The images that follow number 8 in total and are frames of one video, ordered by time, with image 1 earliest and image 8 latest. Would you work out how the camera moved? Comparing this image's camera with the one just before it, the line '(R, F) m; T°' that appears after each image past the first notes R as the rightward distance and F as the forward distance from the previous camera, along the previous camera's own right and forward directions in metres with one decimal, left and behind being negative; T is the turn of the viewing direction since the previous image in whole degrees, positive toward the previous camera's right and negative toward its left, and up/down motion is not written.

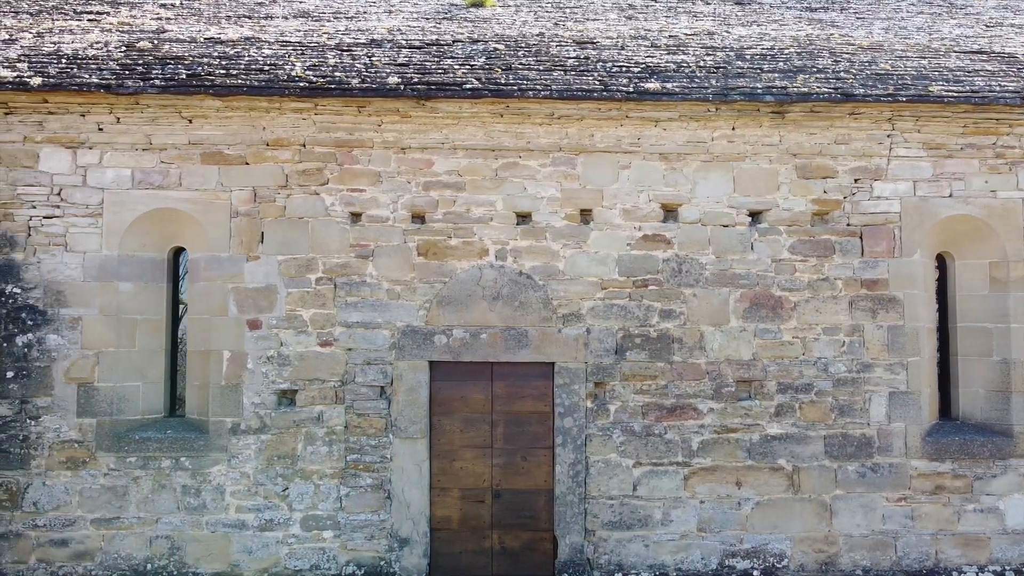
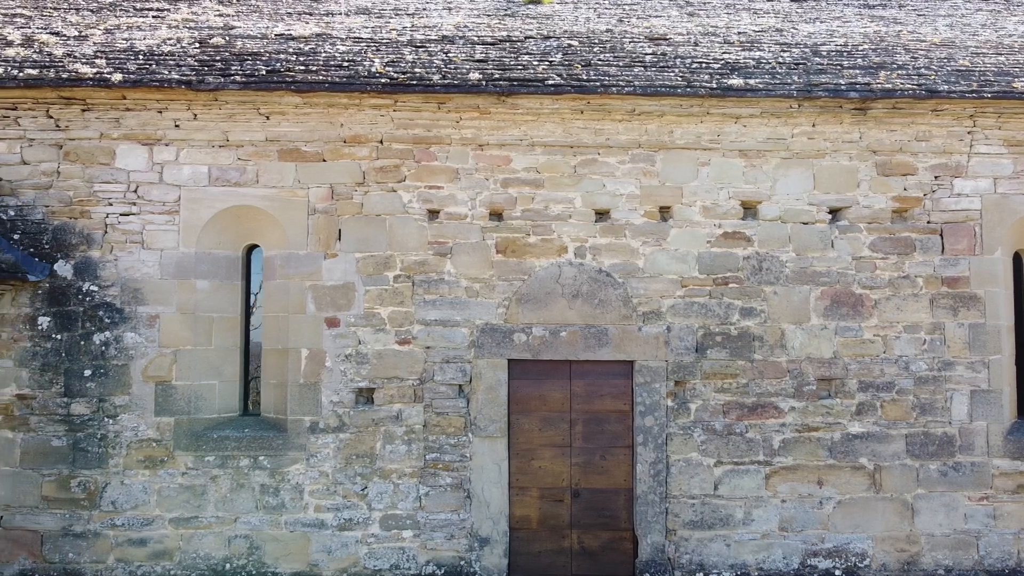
(-0.6, 0.0) m; 0°
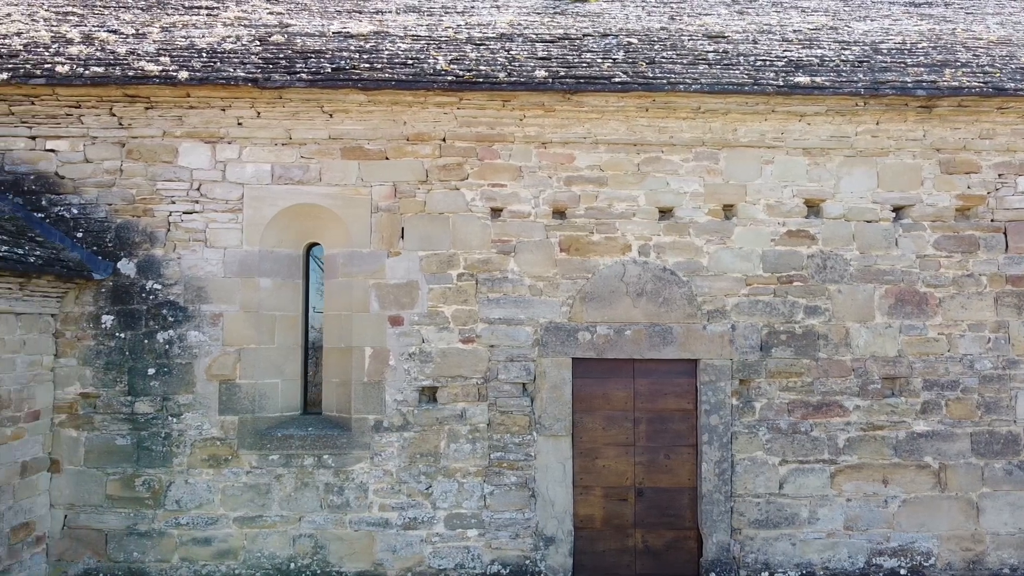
(-0.4, 0.0) m; 0°
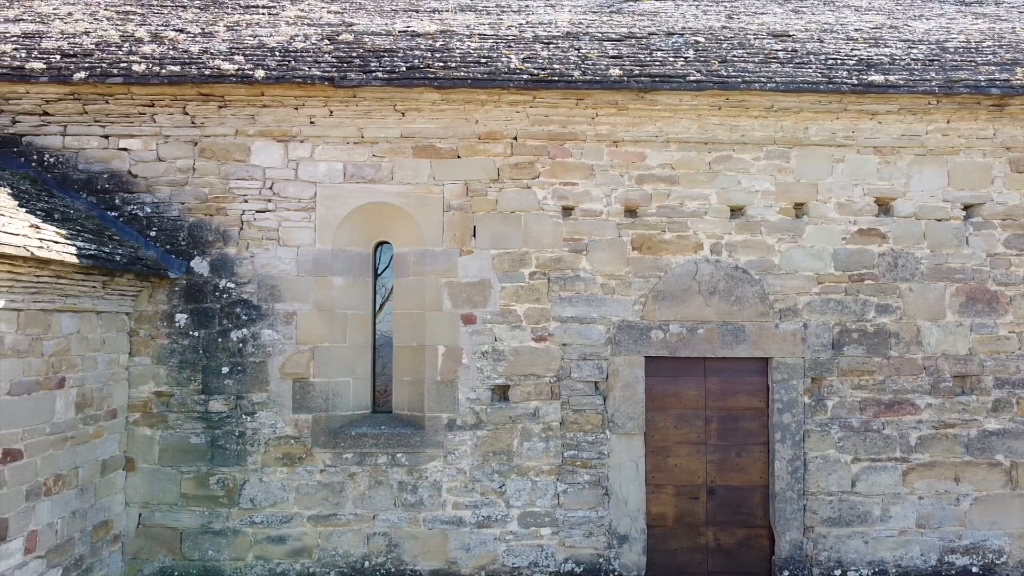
(-0.5, 0.0) m; 0°
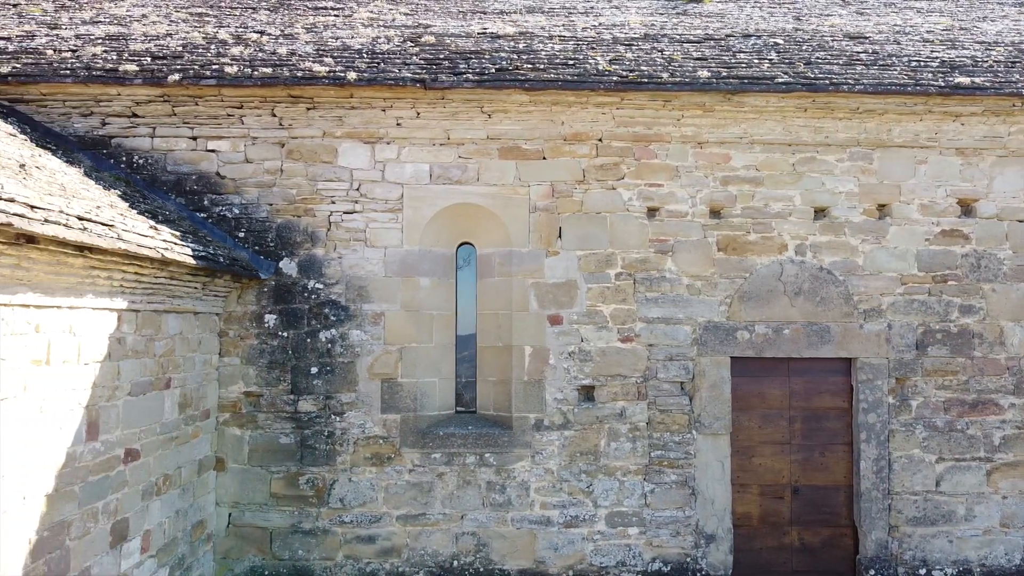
(-0.6, 0.0) m; 0°
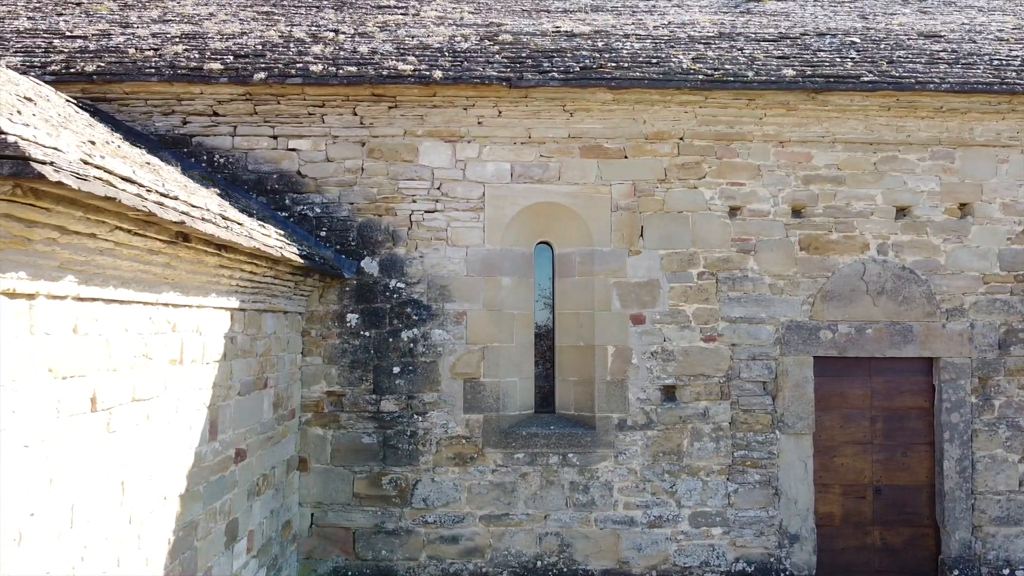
(-0.6, 0.0) m; 0°
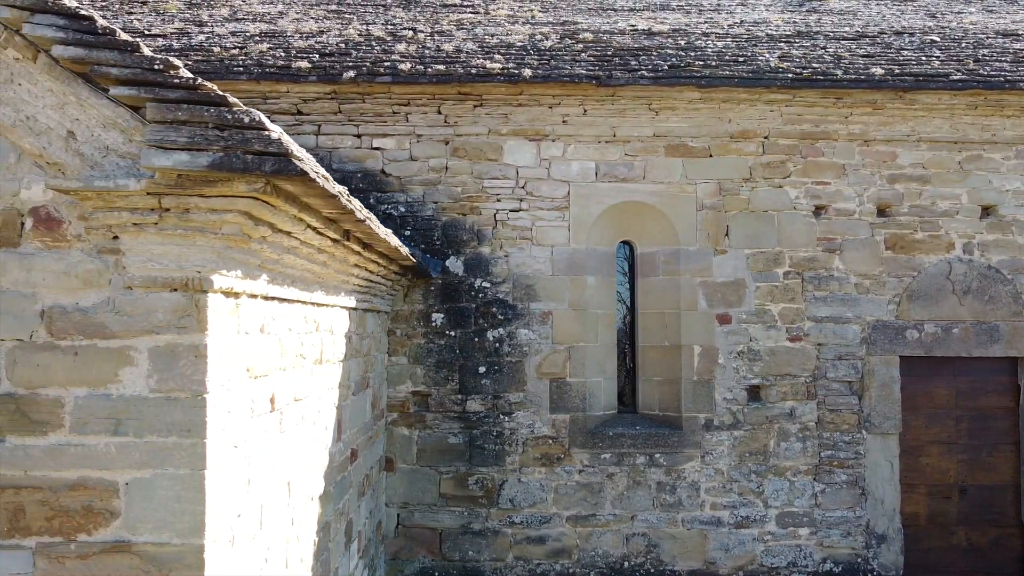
(-0.6, 0.0) m; 0°
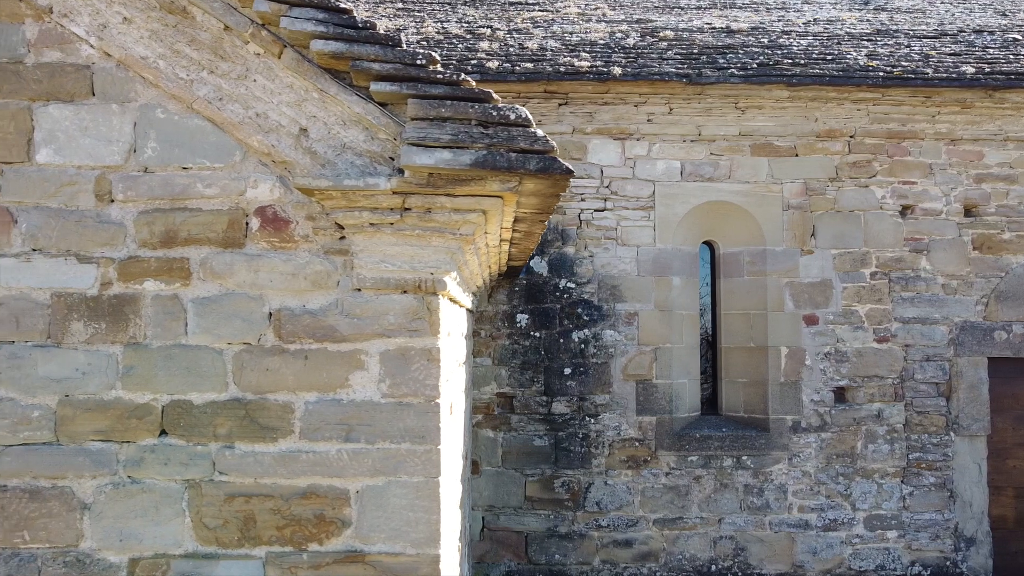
(-0.6, 0.0) m; 0°
